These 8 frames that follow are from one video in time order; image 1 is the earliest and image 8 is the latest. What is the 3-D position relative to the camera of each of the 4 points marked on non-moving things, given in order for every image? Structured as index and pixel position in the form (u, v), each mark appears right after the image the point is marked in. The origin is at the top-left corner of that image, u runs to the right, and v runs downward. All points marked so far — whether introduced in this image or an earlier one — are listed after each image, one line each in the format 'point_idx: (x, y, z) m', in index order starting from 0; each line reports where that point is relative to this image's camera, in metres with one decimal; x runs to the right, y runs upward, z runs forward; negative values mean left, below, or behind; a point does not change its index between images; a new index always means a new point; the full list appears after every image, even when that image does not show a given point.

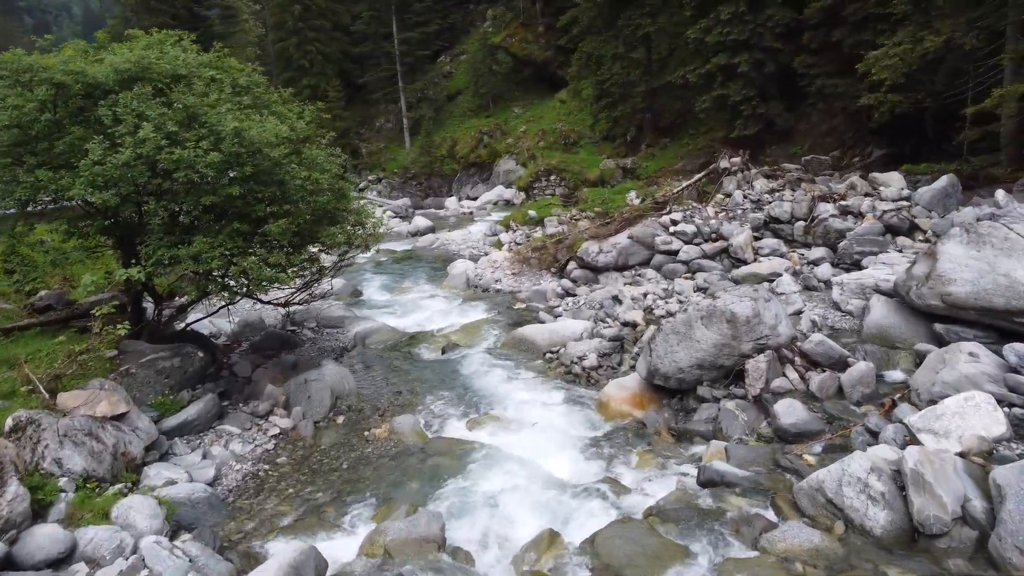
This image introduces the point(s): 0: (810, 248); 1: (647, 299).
0: (+4.5, +0.6, +12.1) m
1: (+2.0, -0.2, +12.1) m
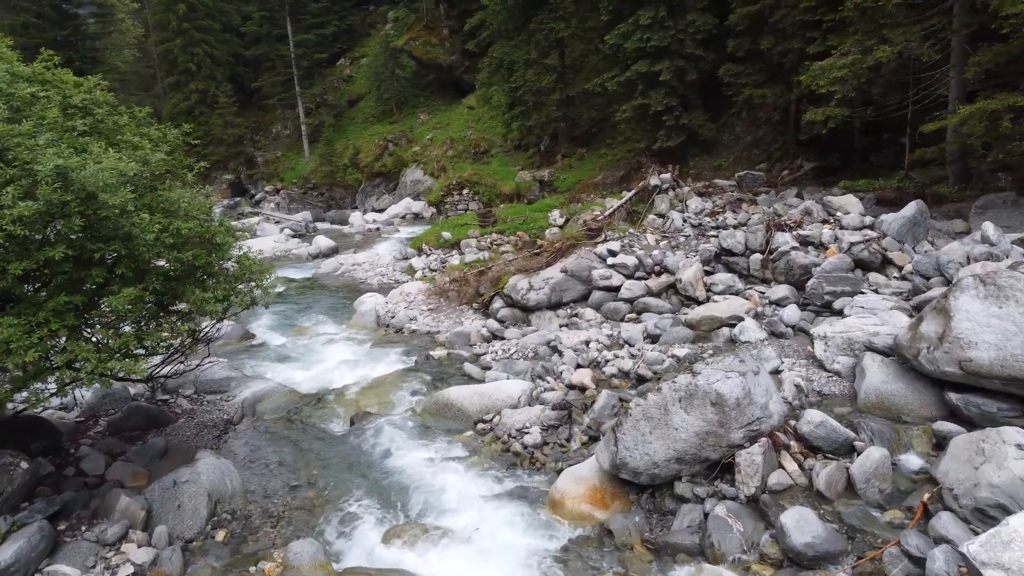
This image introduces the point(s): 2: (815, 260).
0: (+3.4, 0.0, +10.7) m
1: (+1.0, -0.8, +10.4) m
2: (+3.9, +0.4, +10.3) m
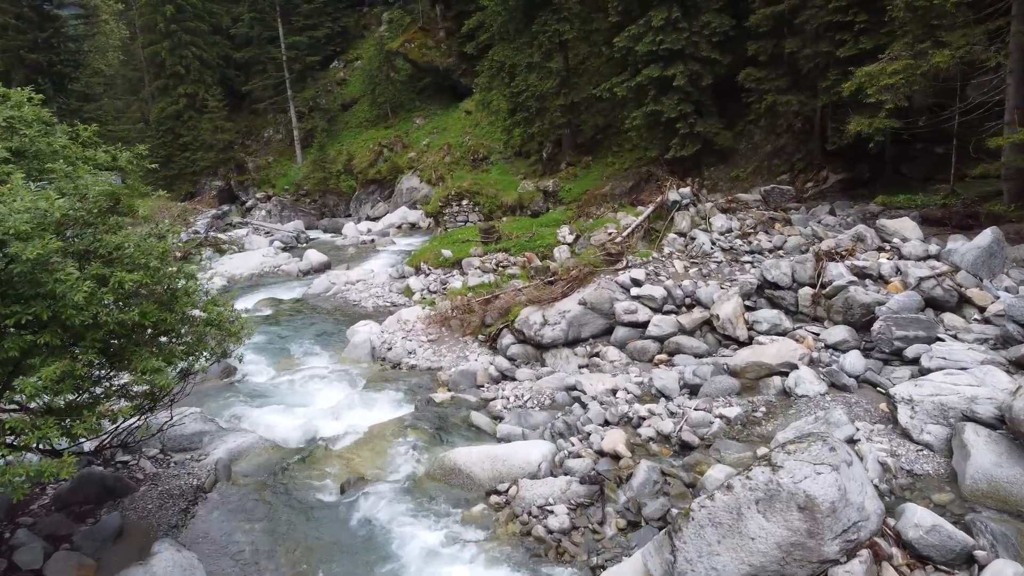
0: (+3.6, -0.4, +9.3) m
1: (+1.2, -1.3, +9.0) m
2: (+4.1, -0.1, +8.9) m
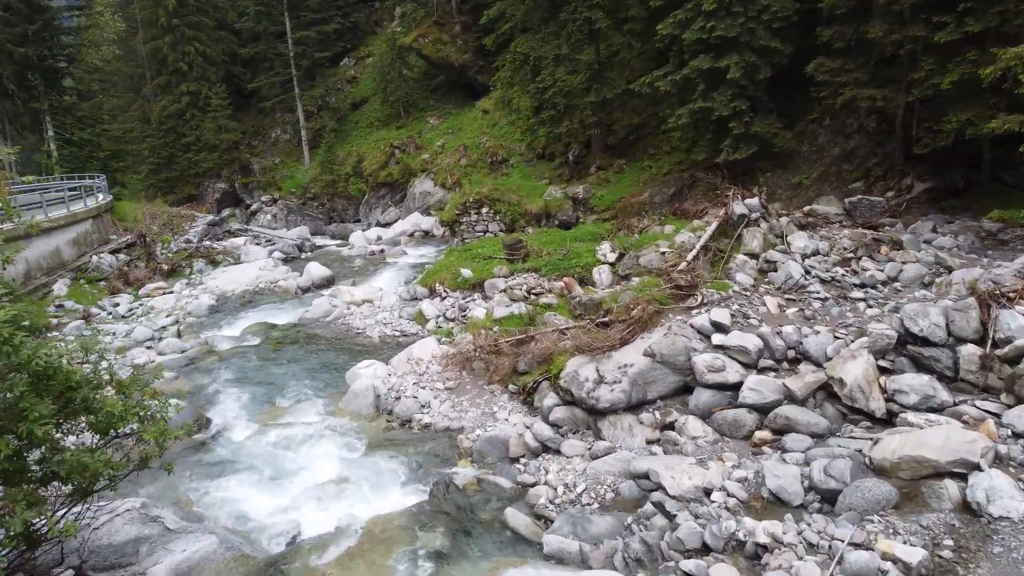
0: (+4.0, -0.9, +6.6) m
1: (+1.6, -1.7, +6.4) m
2: (+4.5, -0.6, +6.3) m
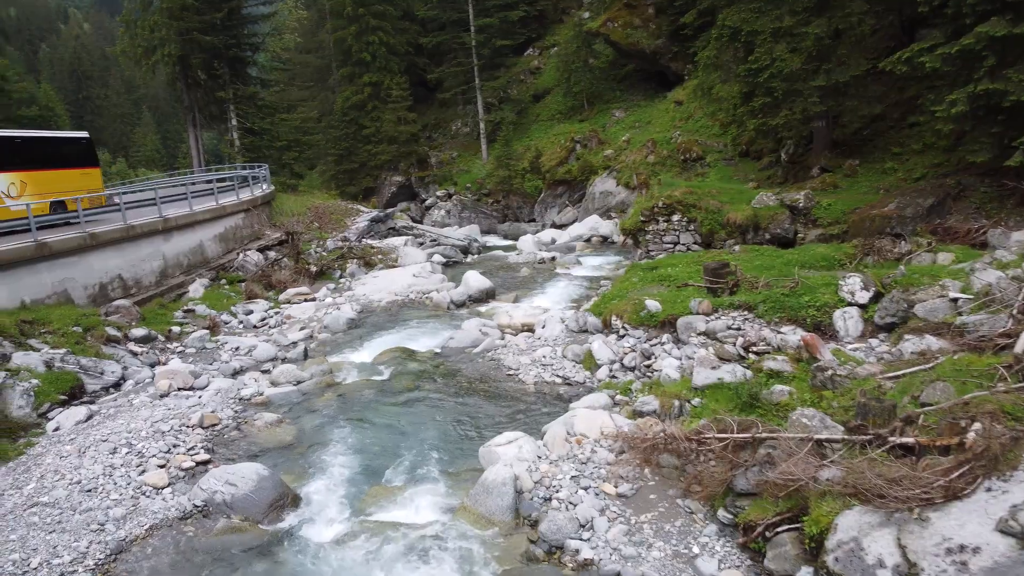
0: (+4.9, -1.7, +2.0) m
1: (+2.4, -2.4, +2.3) m
2: (+5.3, -1.4, +1.6) m
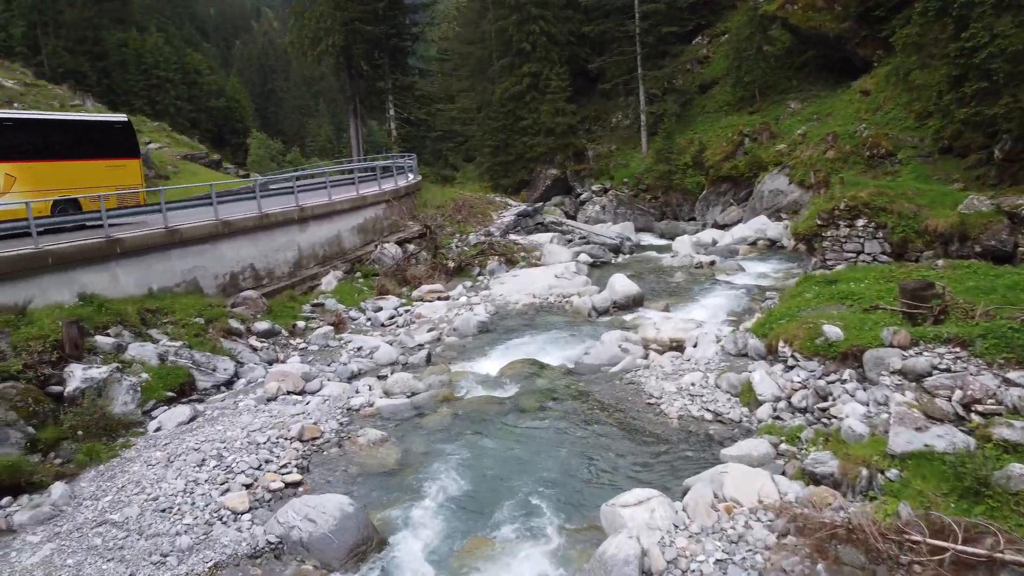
0: (+4.6, -2.1, -0.5) m
1: (+2.3, -2.7, +0.3) m
2: (+4.9, -1.8, -1.0) m
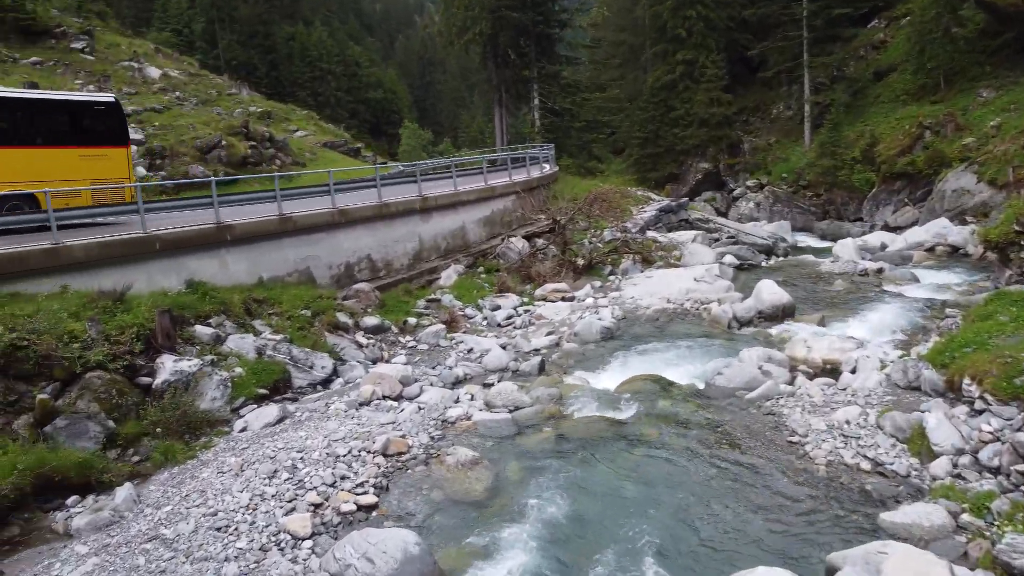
0: (+3.8, -2.4, -2.5) m
1: (+1.6, -2.9, -1.3) m
2: (+4.0, -2.2, -3.1) m
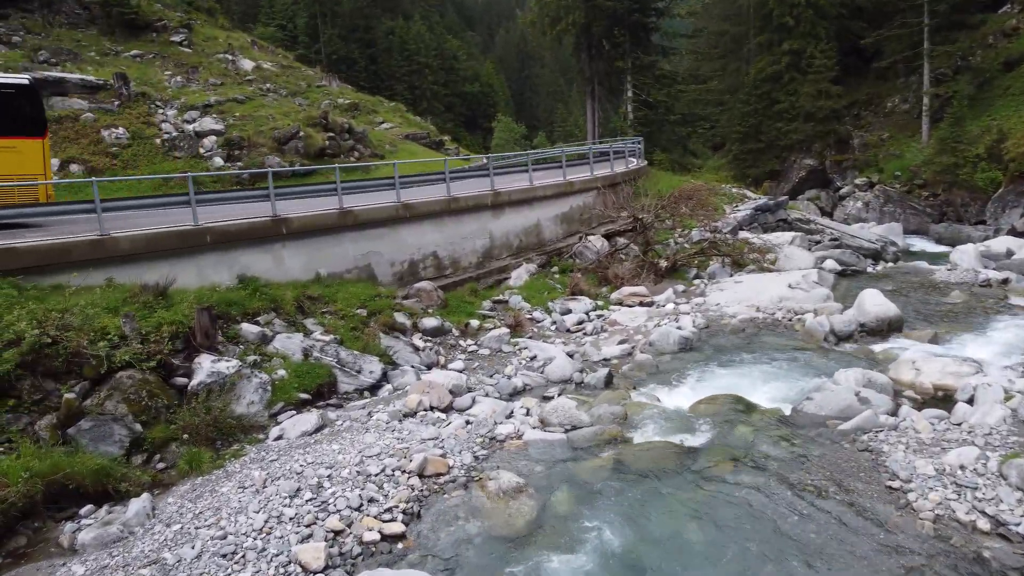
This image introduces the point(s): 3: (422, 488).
0: (+2.9, -2.7, -3.8) m
1: (+0.9, -3.1, -2.4) m
2: (+3.1, -2.4, -4.4) m
3: (-0.8, -1.8, +7.5) m
